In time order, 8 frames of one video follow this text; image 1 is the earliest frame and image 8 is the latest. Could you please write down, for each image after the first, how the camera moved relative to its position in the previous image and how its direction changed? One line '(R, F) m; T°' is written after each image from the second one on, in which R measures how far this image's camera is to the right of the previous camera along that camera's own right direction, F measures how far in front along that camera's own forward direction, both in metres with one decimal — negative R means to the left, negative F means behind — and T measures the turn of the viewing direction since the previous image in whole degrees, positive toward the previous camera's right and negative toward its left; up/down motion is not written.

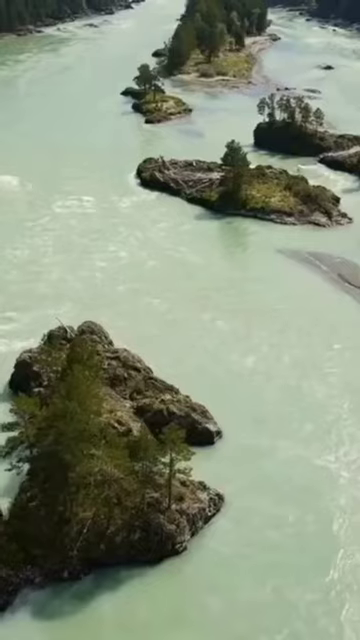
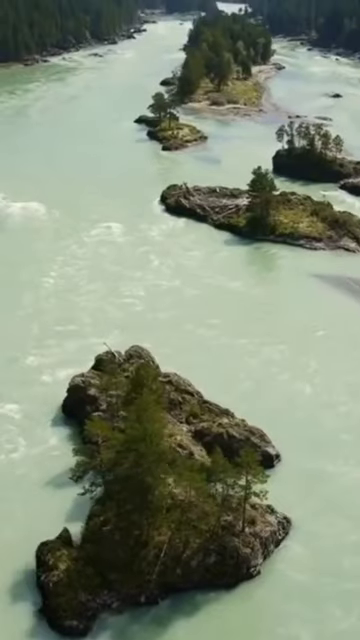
(-1.8, -0.1) m; 0°
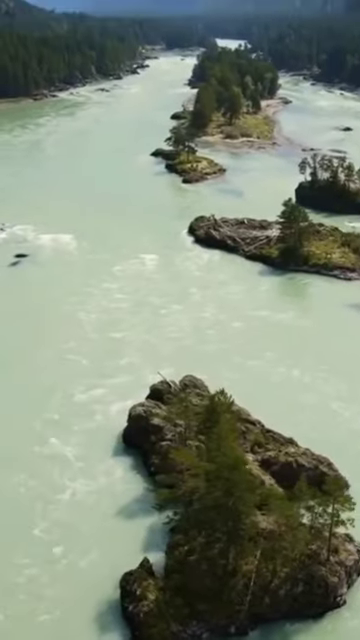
(-2.1, -0.1) m; 0°
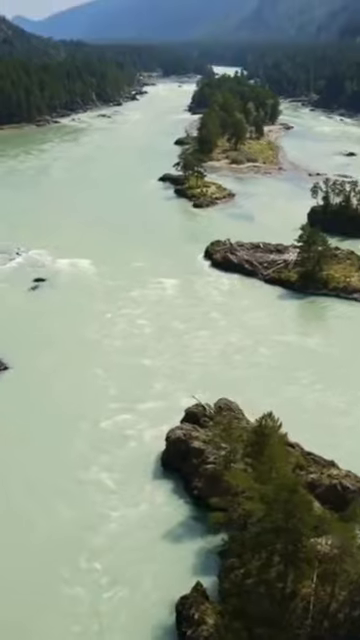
(-1.4, -0.1) m; +1°
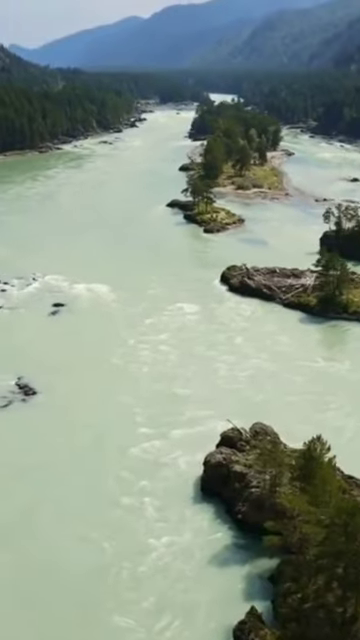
(-1.4, -0.1) m; 0°
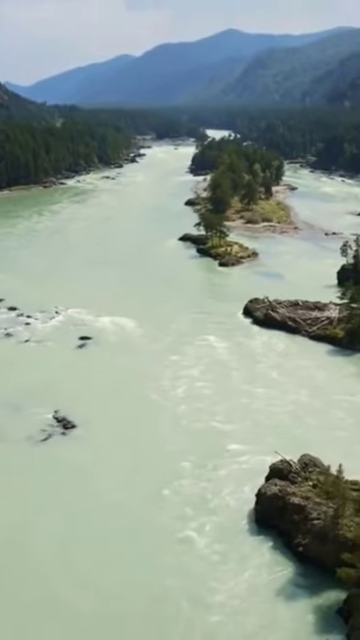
(-1.9, -0.1) m; +1°
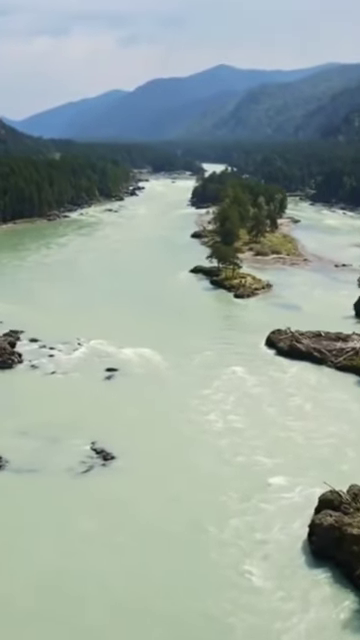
(-2.0, -0.1) m; +1°
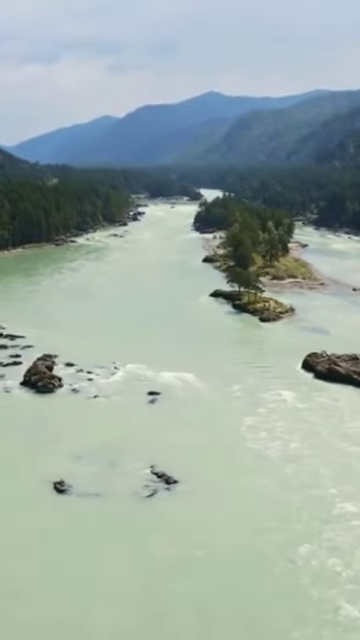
(-3.0, -0.1) m; +1°
